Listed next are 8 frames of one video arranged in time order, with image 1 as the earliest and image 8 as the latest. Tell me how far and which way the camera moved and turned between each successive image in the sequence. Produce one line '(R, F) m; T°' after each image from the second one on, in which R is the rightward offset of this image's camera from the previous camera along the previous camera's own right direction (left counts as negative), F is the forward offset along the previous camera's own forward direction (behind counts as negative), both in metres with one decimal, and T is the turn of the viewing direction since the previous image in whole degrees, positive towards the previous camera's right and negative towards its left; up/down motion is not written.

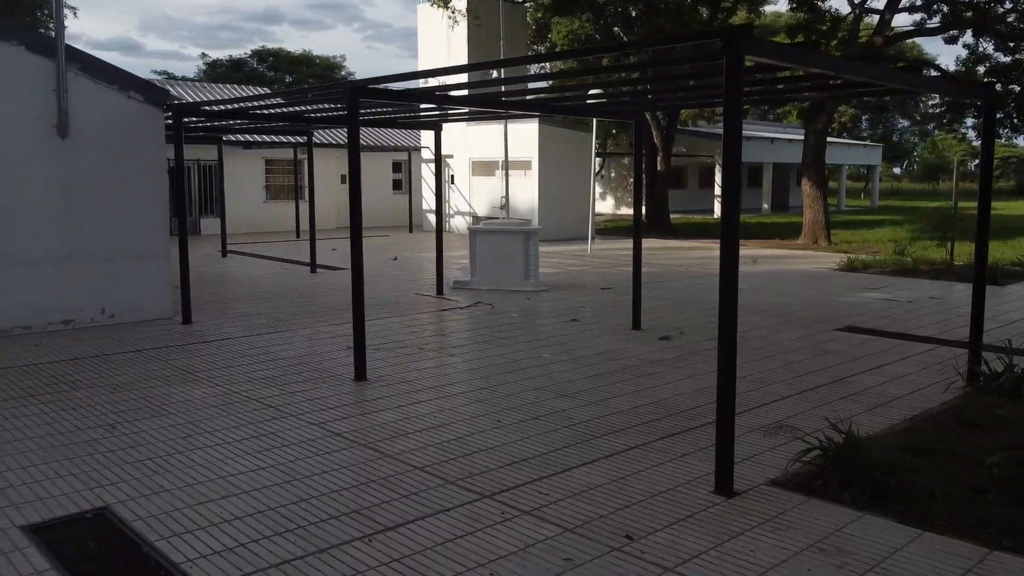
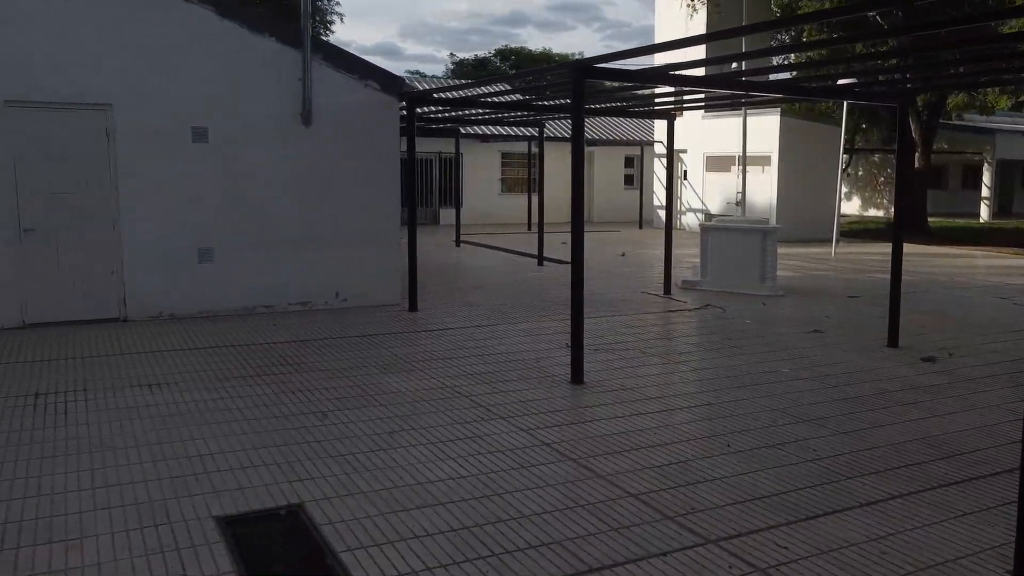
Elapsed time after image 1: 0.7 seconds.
(-0.1, +0.7) m; -15°
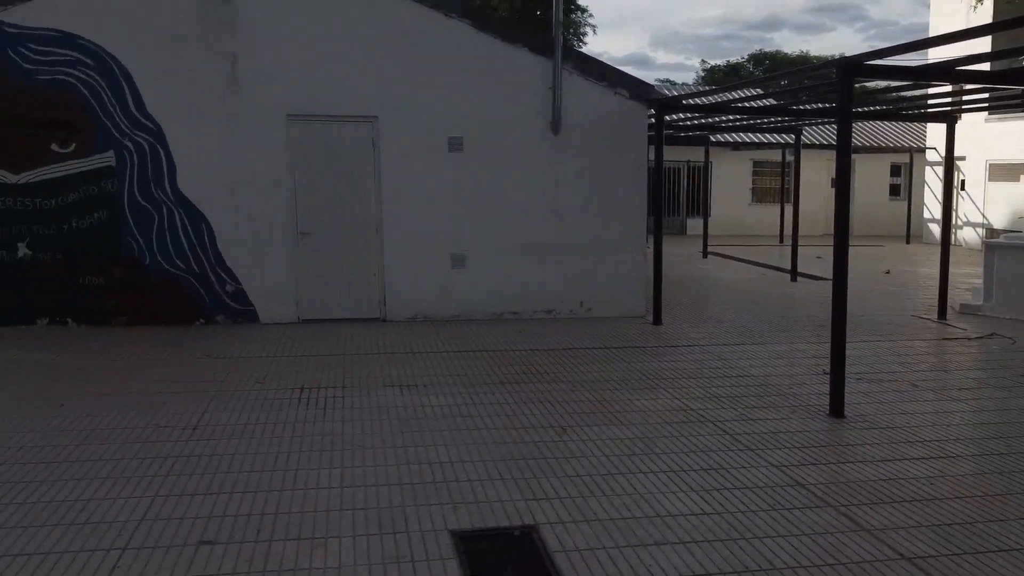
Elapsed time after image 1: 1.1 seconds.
(-0.1, +0.3) m; -16°
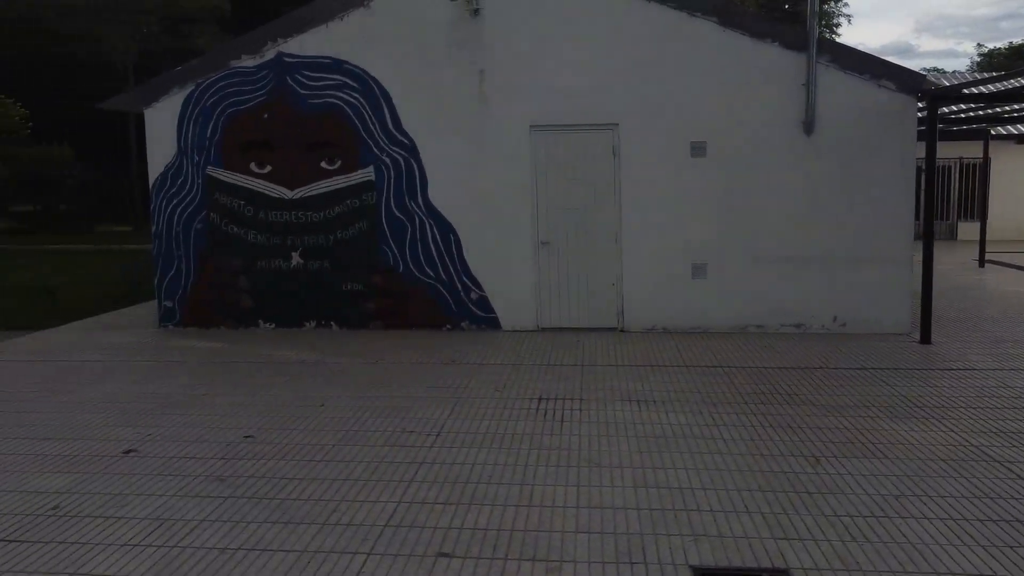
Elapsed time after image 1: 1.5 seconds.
(0.0, +0.2) m; -16°
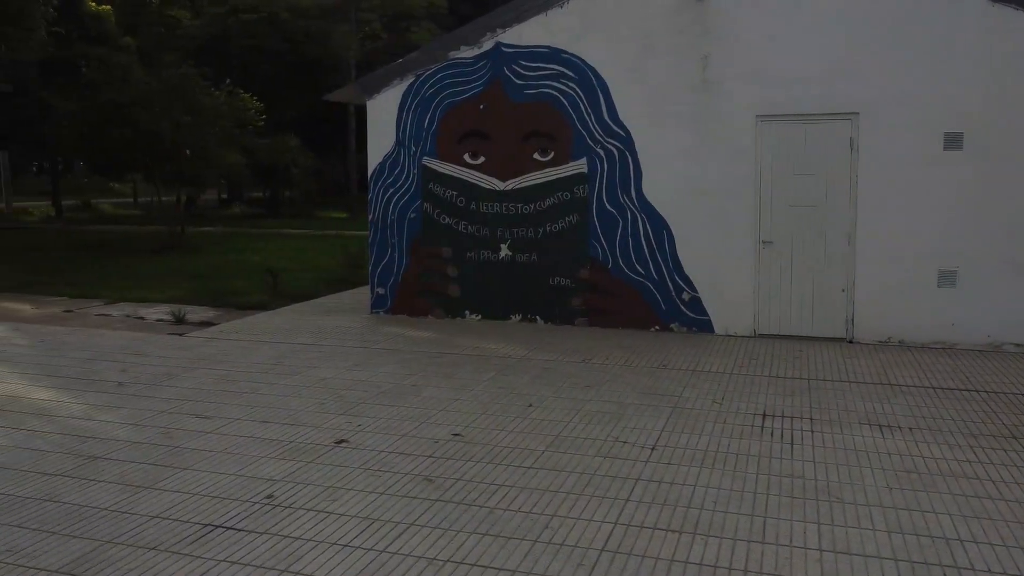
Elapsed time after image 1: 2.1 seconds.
(-0.2, +0.4) m; -13°
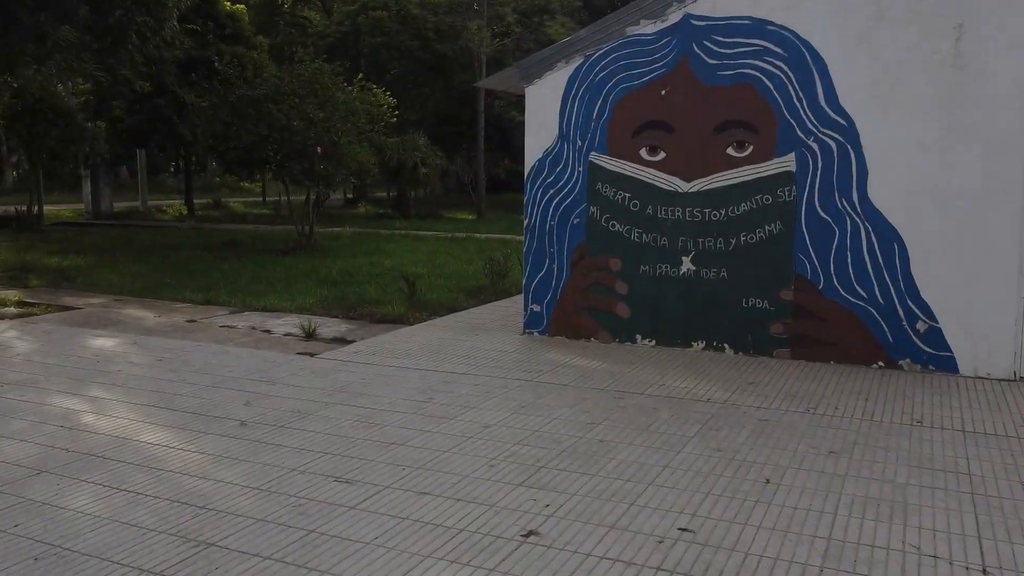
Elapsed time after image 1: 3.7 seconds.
(-0.7, +1.5) m; -8°
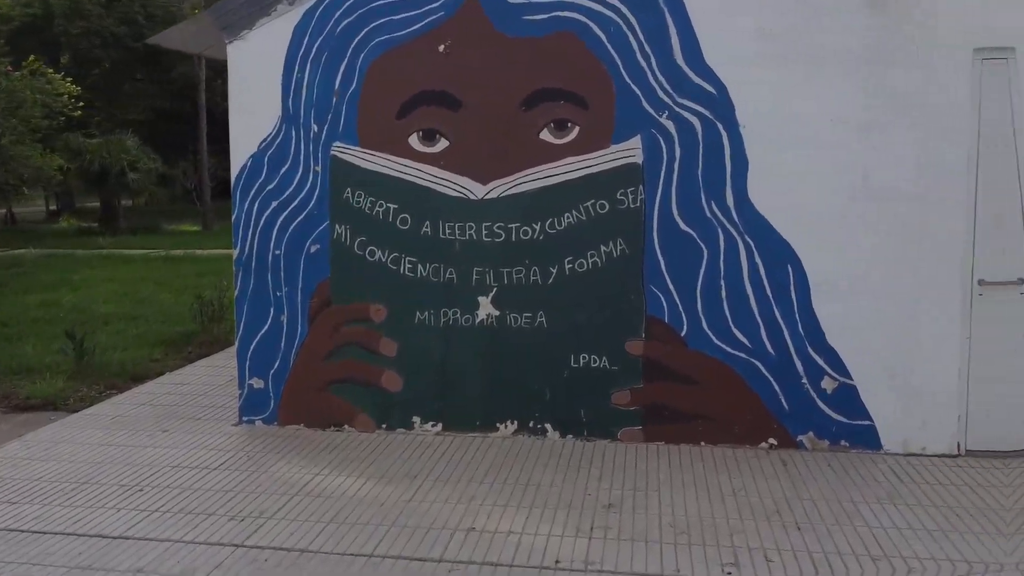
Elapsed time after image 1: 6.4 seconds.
(+0.4, +2.8) m; +15°
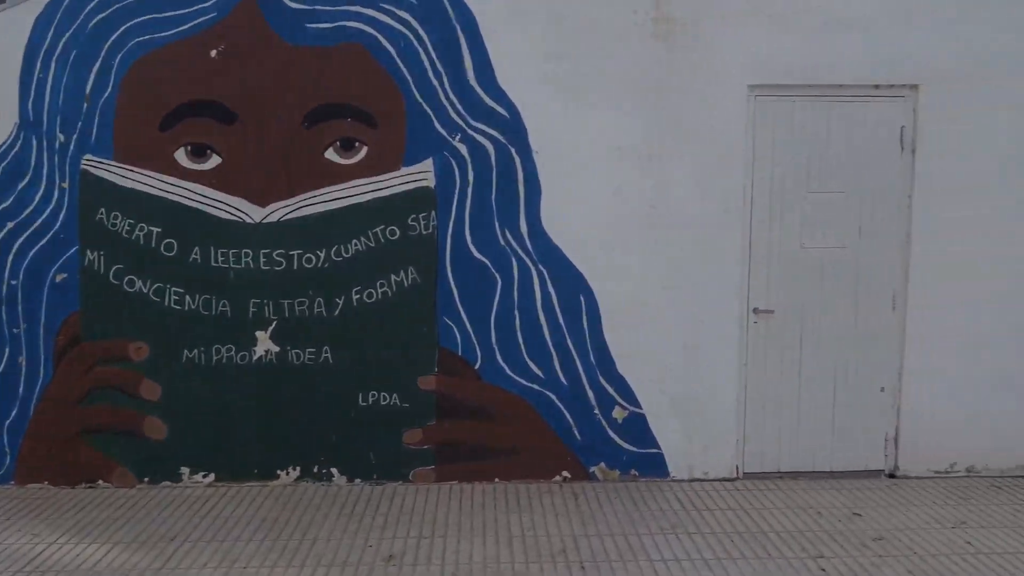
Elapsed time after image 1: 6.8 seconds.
(+0.2, +0.3) m; +12°
